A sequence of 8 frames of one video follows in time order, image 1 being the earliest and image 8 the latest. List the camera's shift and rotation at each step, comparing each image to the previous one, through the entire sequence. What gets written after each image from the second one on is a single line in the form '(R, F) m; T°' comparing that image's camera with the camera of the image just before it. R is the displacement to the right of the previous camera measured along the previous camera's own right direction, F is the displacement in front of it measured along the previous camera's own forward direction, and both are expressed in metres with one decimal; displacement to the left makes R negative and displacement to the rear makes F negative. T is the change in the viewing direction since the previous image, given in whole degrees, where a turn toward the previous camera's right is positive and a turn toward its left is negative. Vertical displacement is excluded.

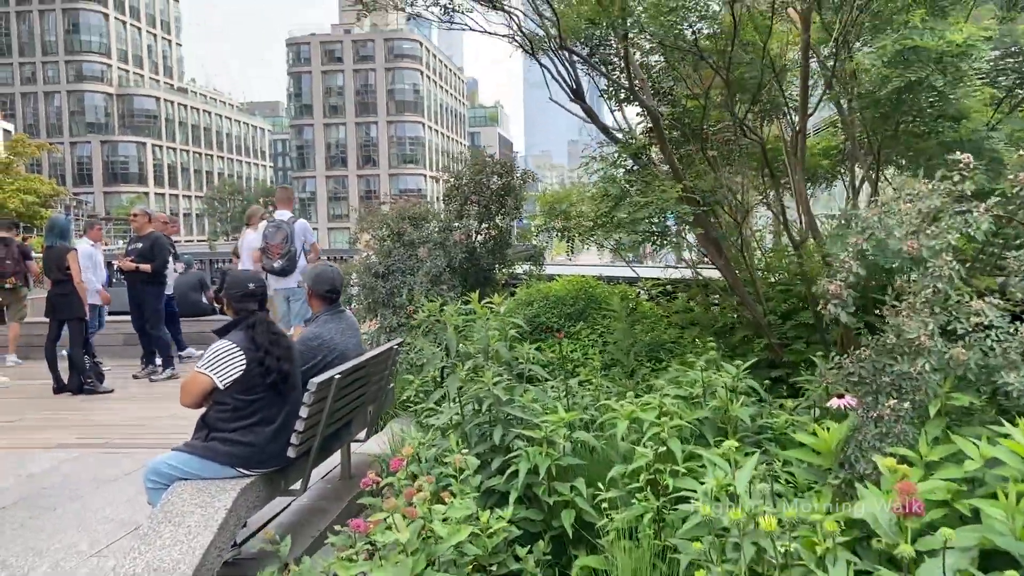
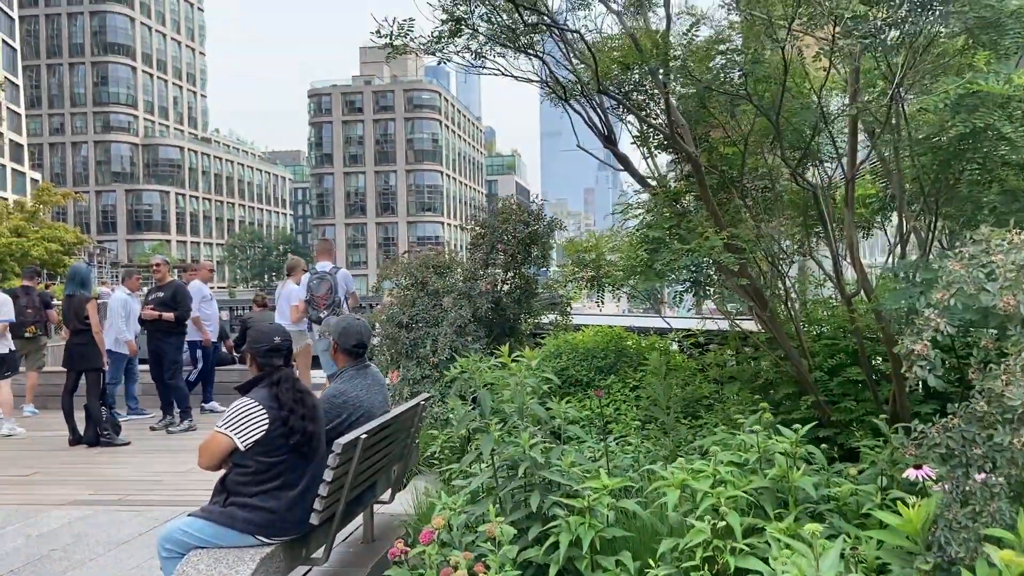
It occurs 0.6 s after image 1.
(-0.1, +0.2) m; -1°
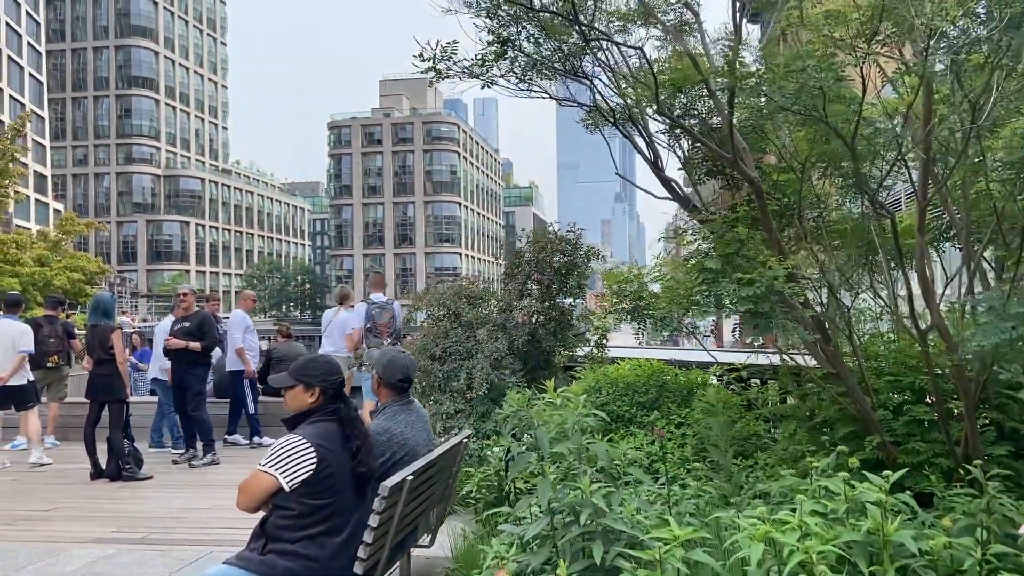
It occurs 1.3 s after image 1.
(-0.2, +0.2) m; -1°
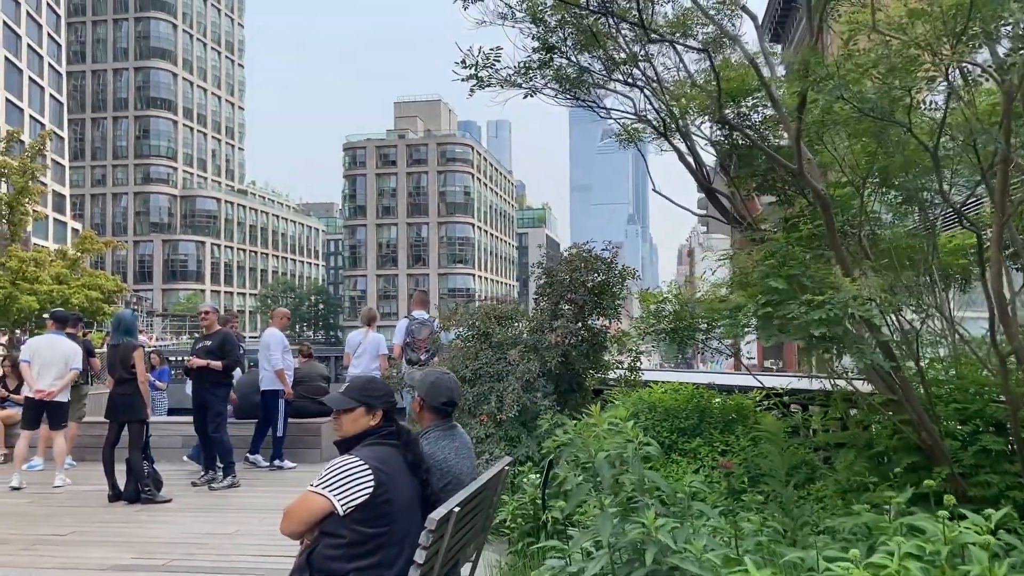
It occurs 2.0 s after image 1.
(-0.2, +0.2) m; -1°
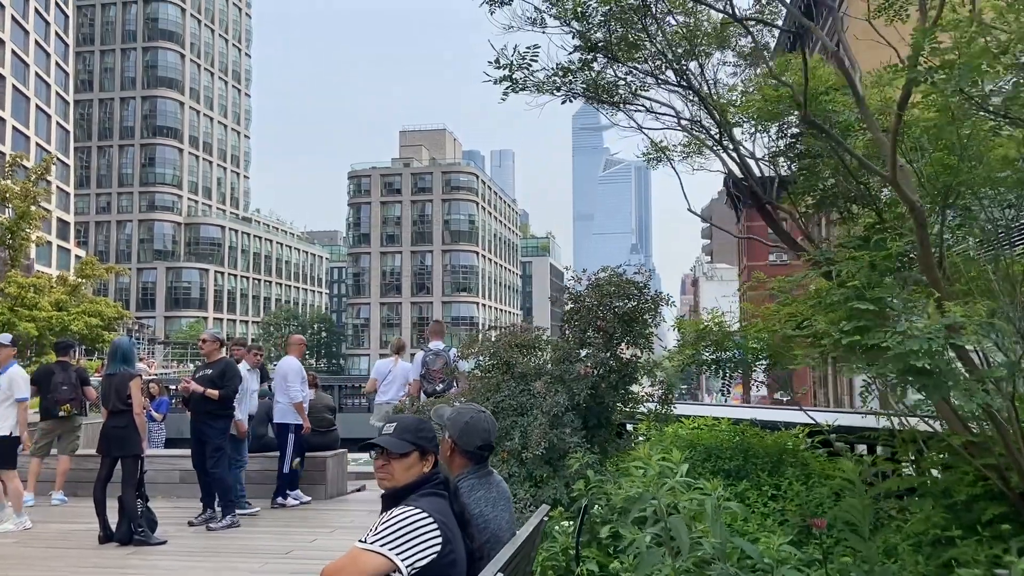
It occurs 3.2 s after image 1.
(-0.2, +0.5) m; 0°
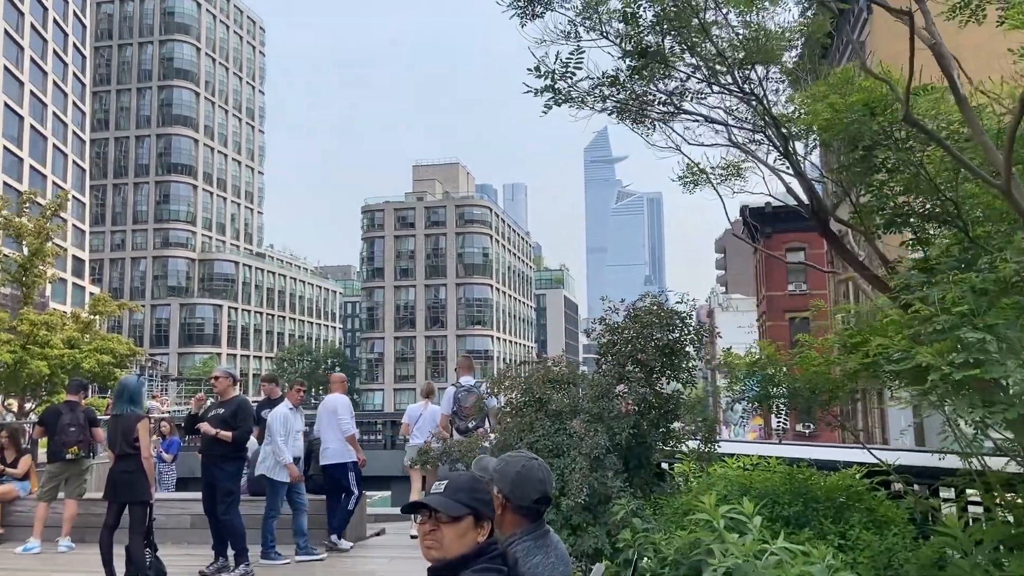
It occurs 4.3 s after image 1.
(-0.2, +0.4) m; -1°
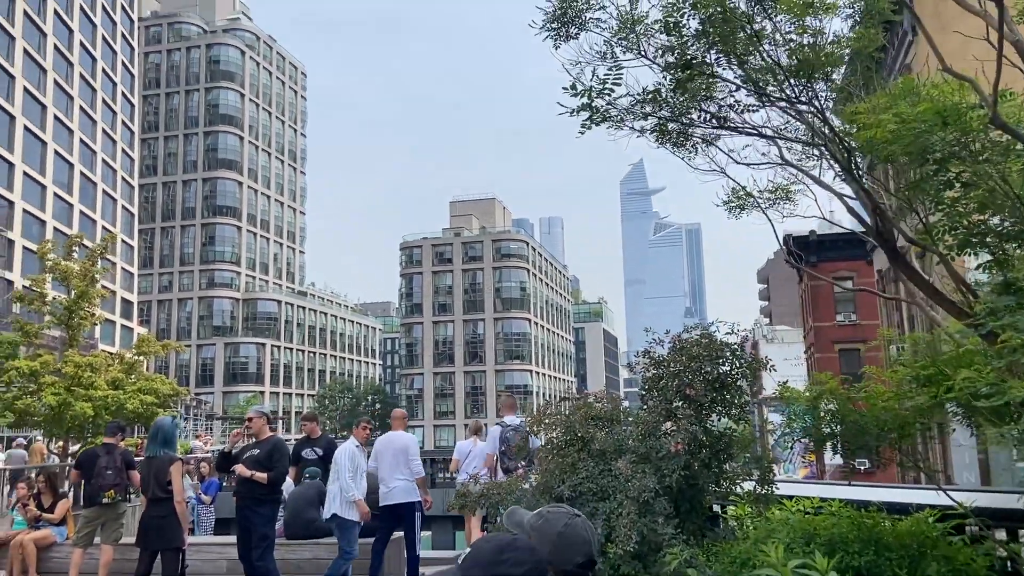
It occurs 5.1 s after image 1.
(0.0, +0.3) m; -3°
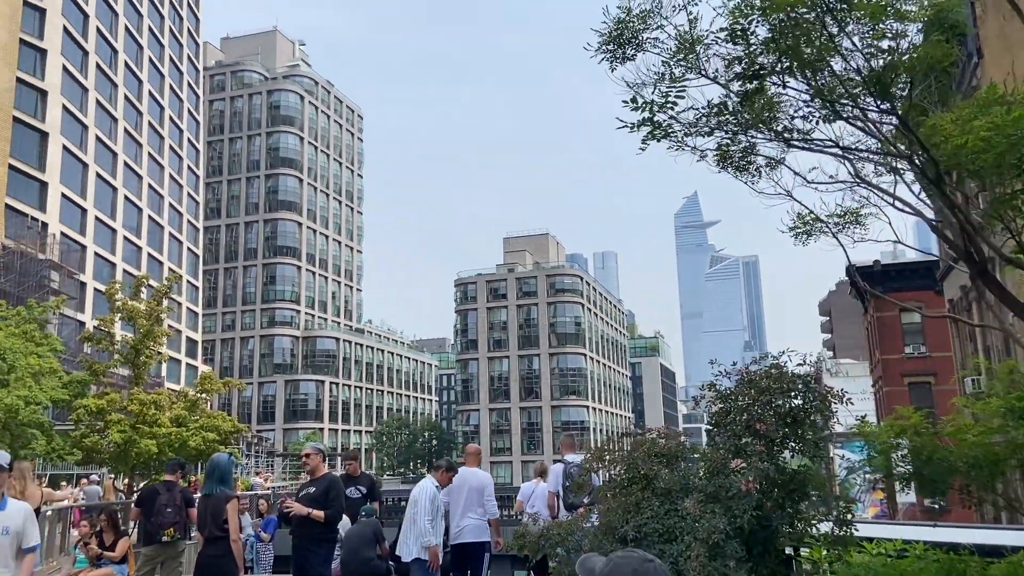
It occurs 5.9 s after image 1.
(0.0, +0.2) m; -4°
